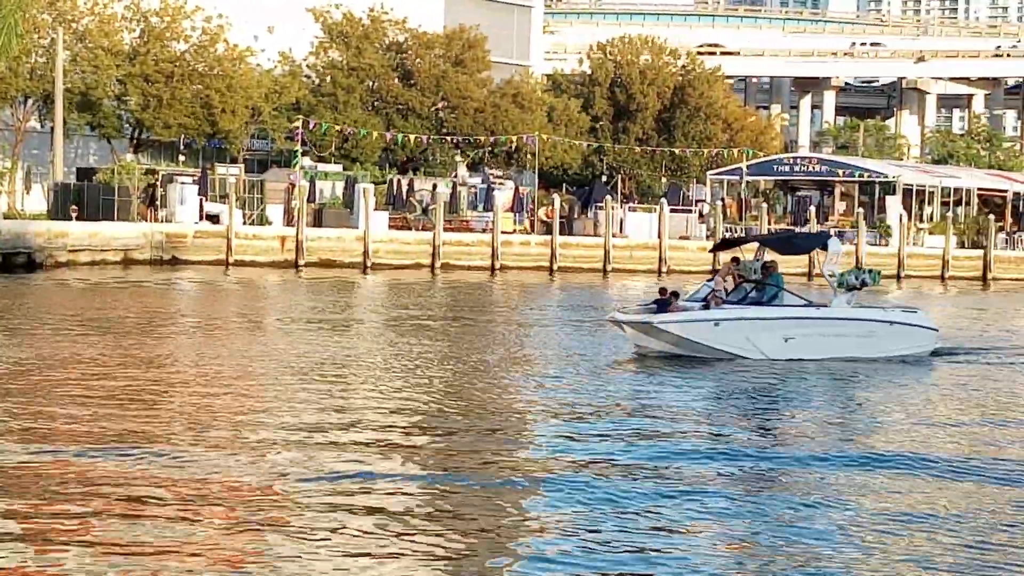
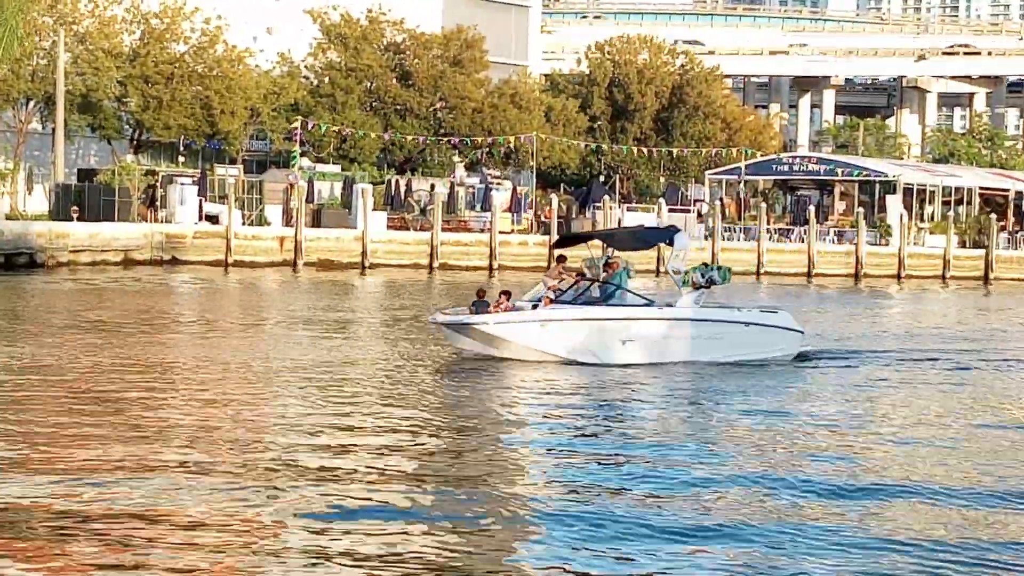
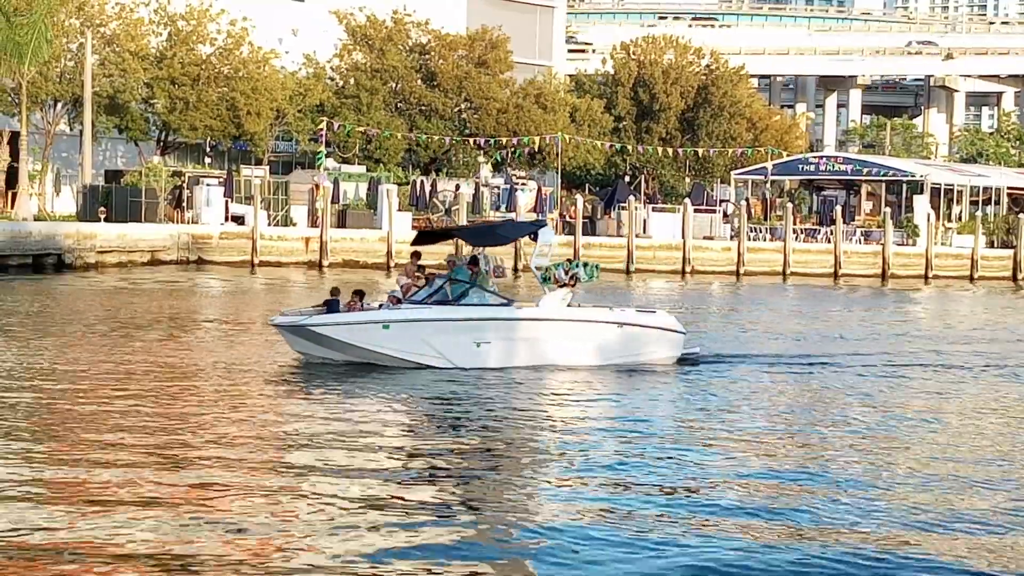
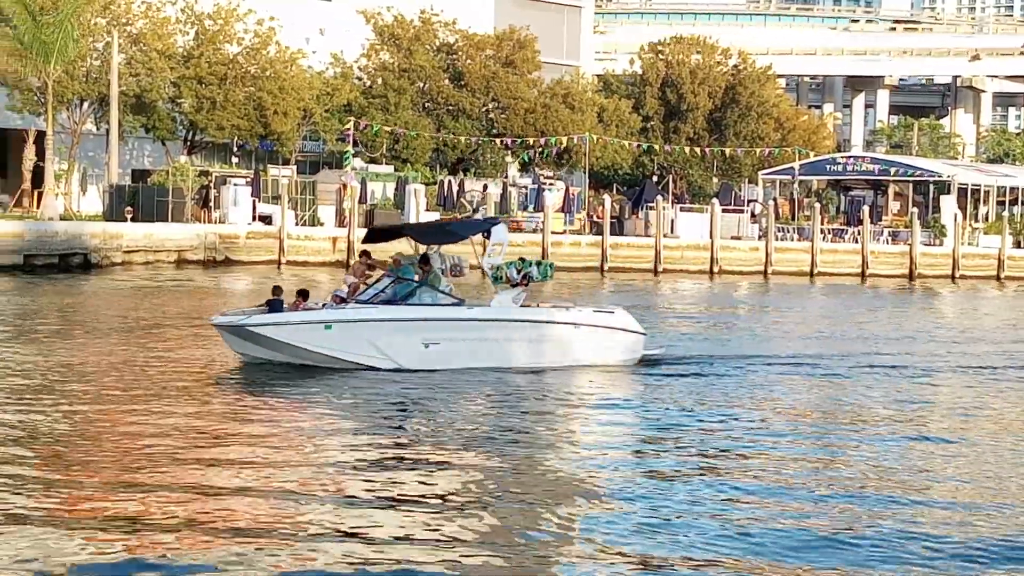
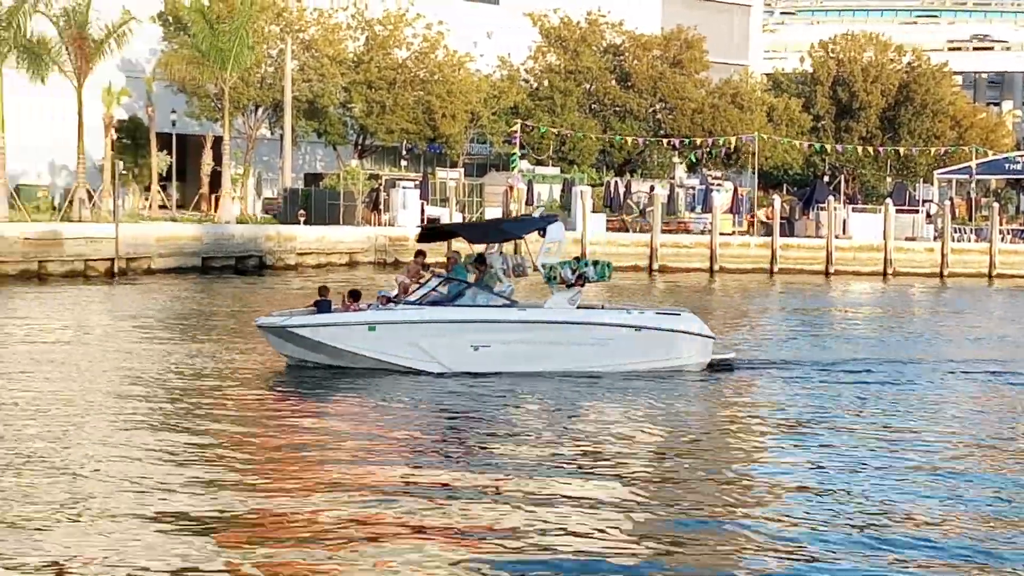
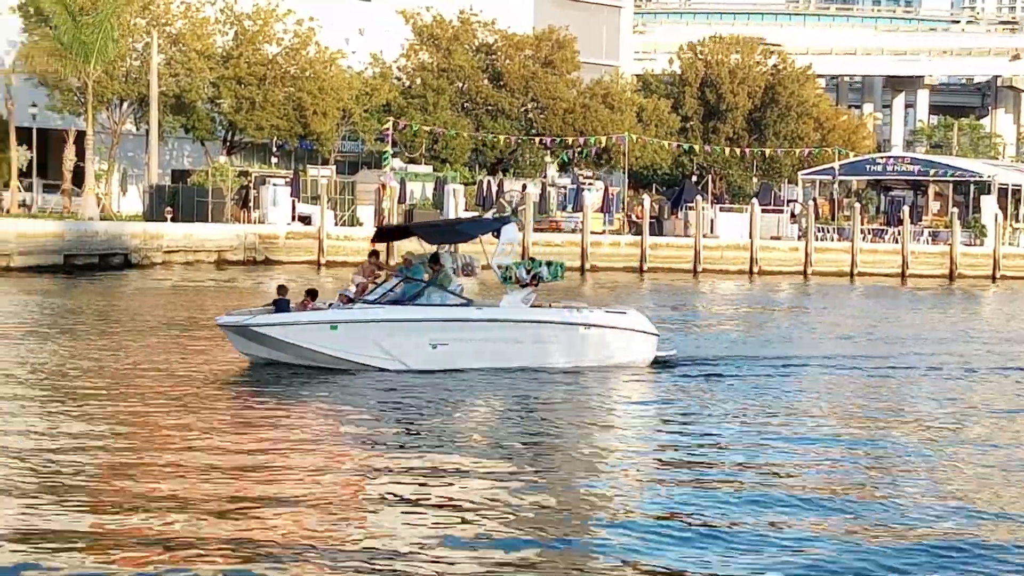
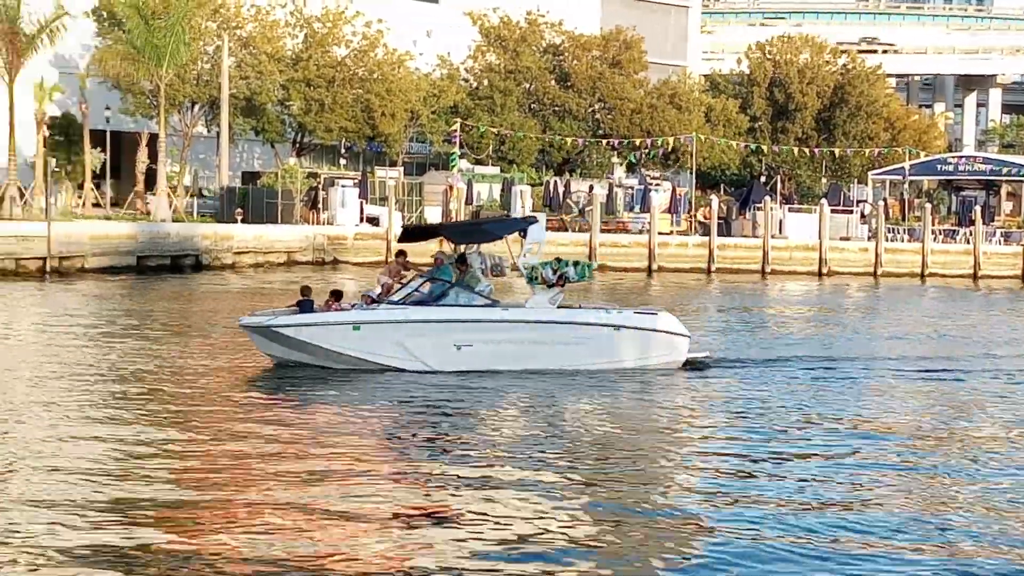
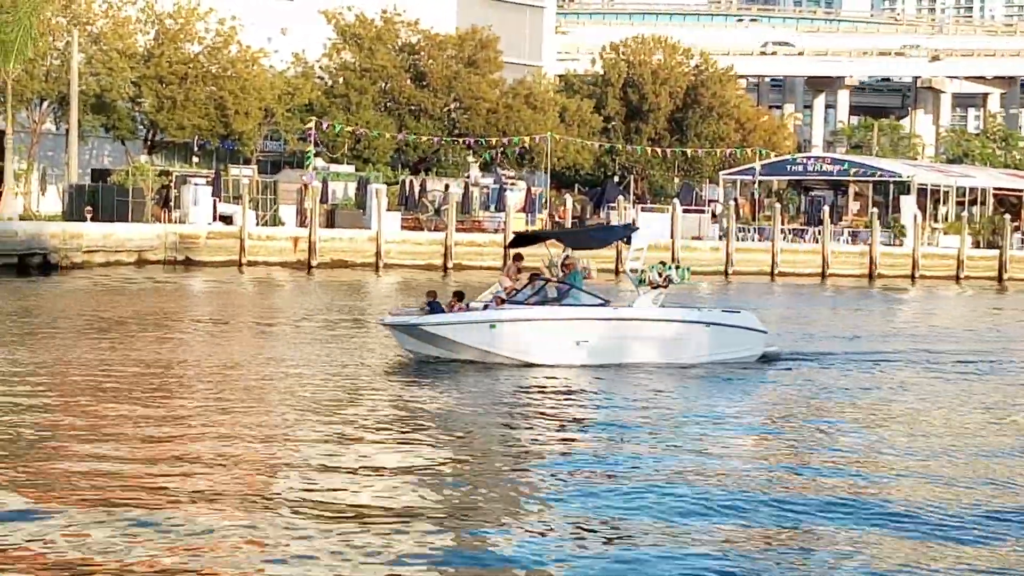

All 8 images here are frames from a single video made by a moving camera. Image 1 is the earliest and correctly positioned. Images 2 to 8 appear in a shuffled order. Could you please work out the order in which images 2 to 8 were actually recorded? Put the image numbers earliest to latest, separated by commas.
2, 8, 3, 4, 6, 7, 5
